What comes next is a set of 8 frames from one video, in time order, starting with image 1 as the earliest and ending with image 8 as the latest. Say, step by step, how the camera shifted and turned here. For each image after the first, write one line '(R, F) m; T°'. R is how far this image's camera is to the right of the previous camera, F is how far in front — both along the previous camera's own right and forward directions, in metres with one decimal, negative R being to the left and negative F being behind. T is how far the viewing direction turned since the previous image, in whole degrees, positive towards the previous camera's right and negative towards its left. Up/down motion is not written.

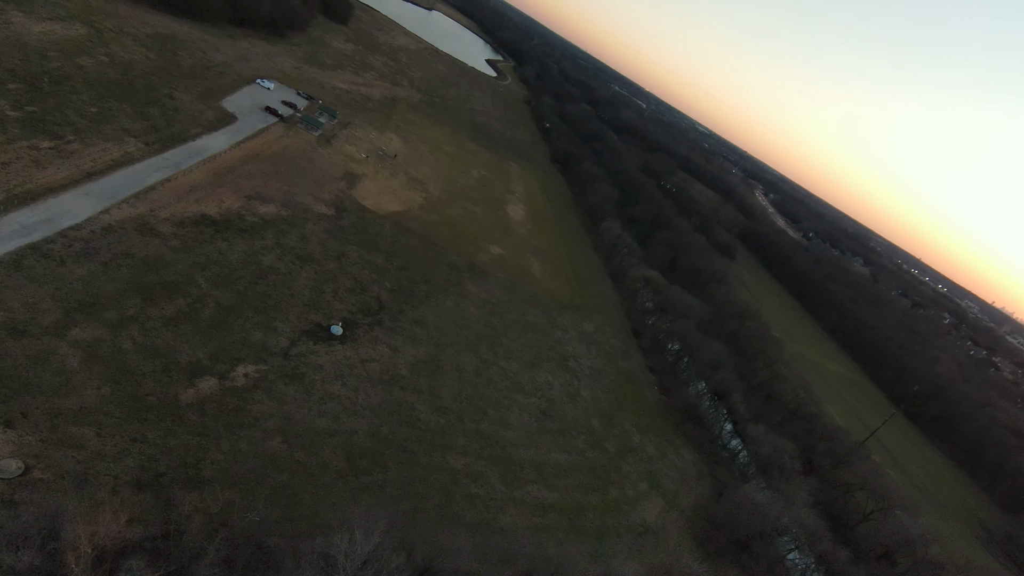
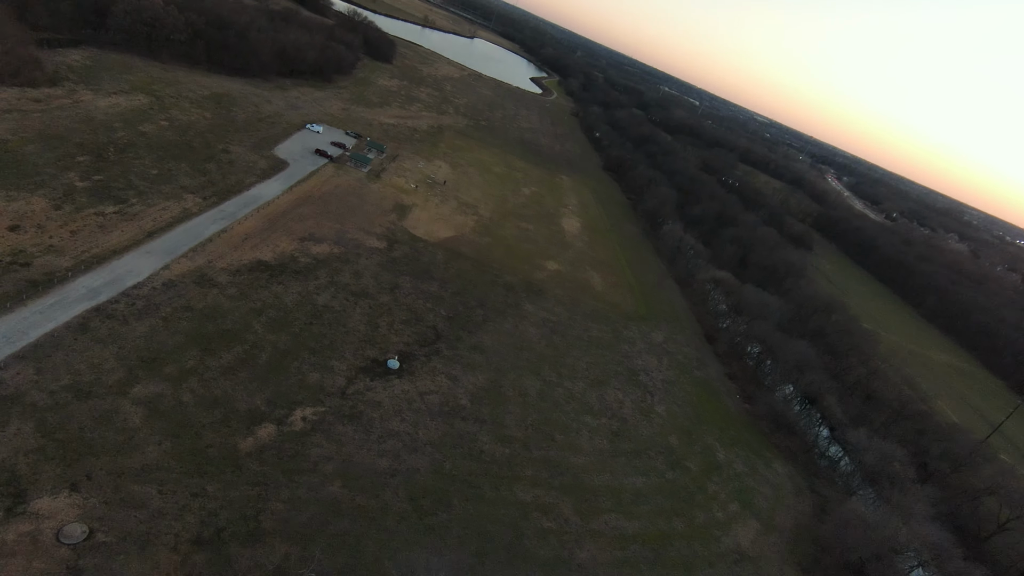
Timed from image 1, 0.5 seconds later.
(+0.5, +1.2) m; -7°
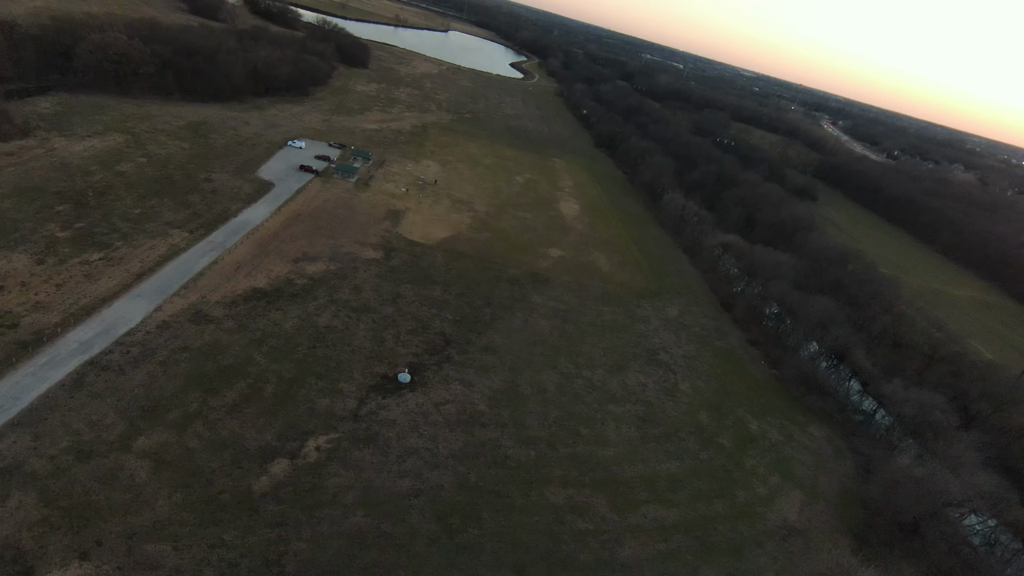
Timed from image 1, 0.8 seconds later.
(+0.2, +1.0) m; -1°
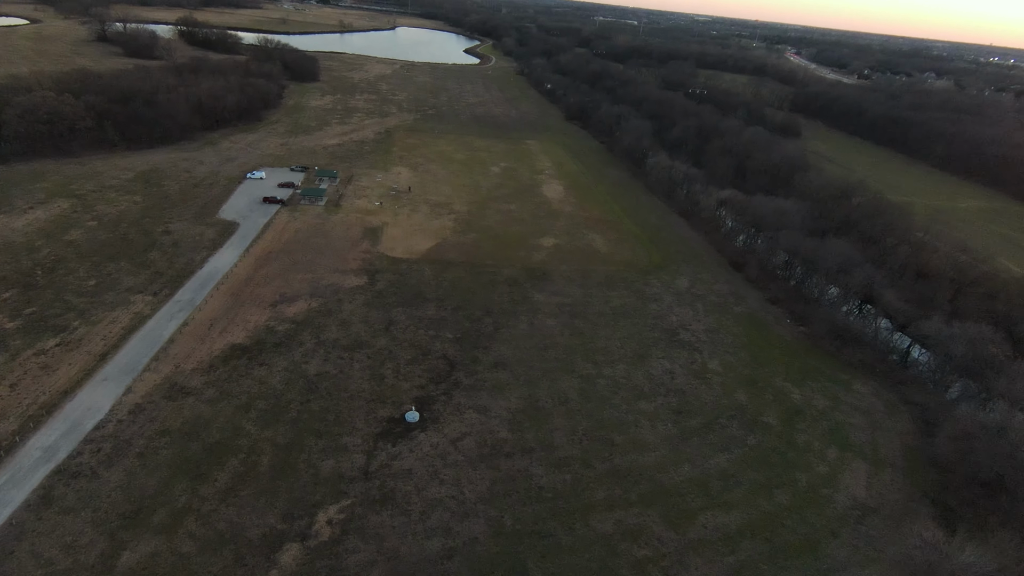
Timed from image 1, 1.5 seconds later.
(-0.1, +2.4) m; 0°
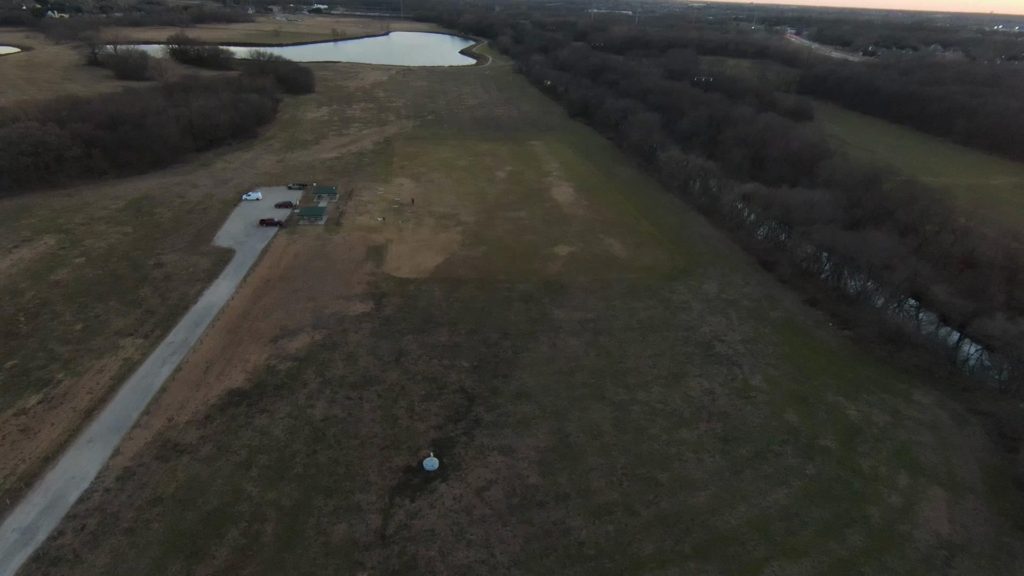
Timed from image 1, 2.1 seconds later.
(-0.4, +2.3) m; -1°
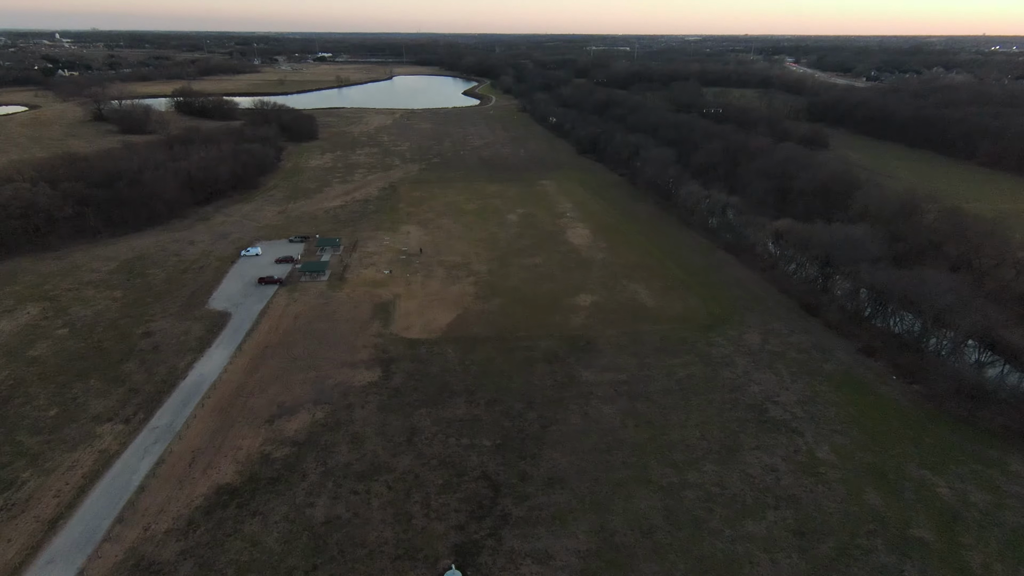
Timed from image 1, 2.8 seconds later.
(-0.6, +2.8) m; -1°
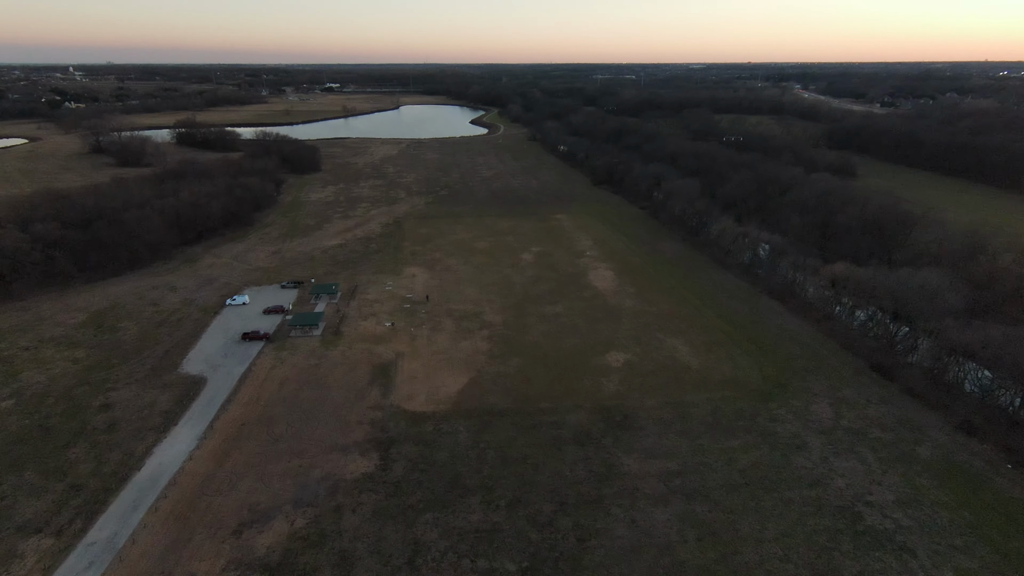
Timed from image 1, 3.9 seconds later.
(-0.7, +4.4) m; -1°
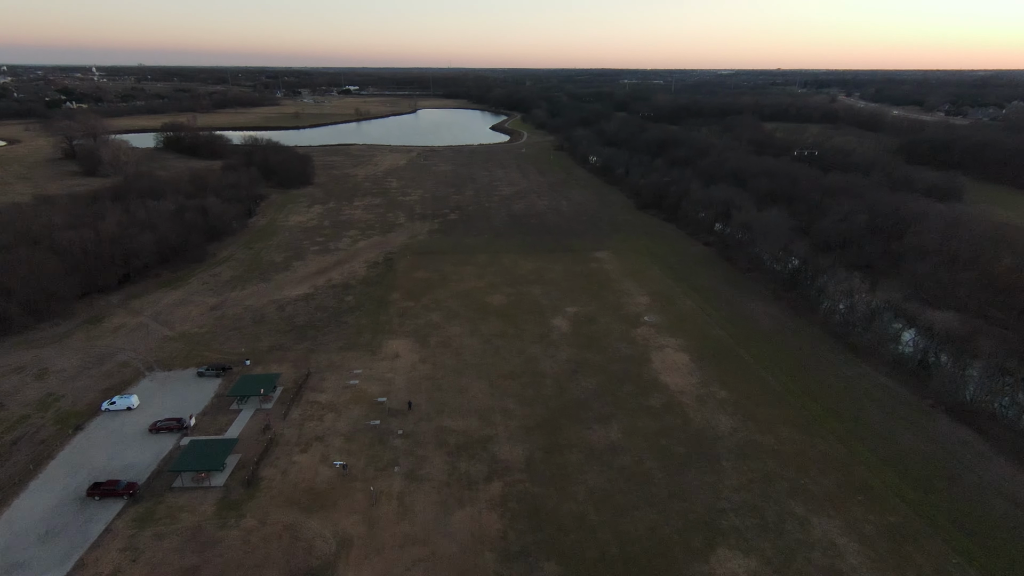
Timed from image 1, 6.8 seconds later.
(-0.5, +12.8) m; -2°
